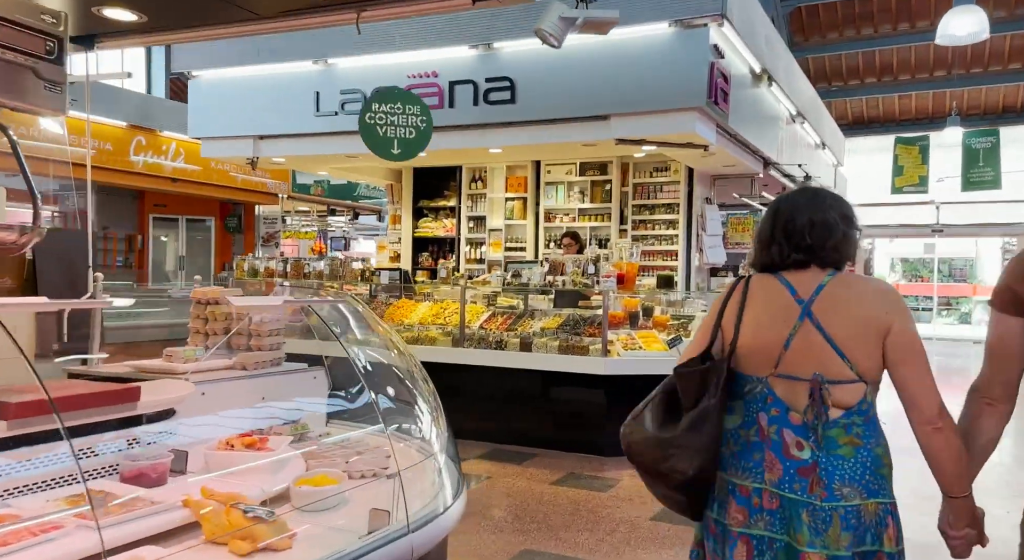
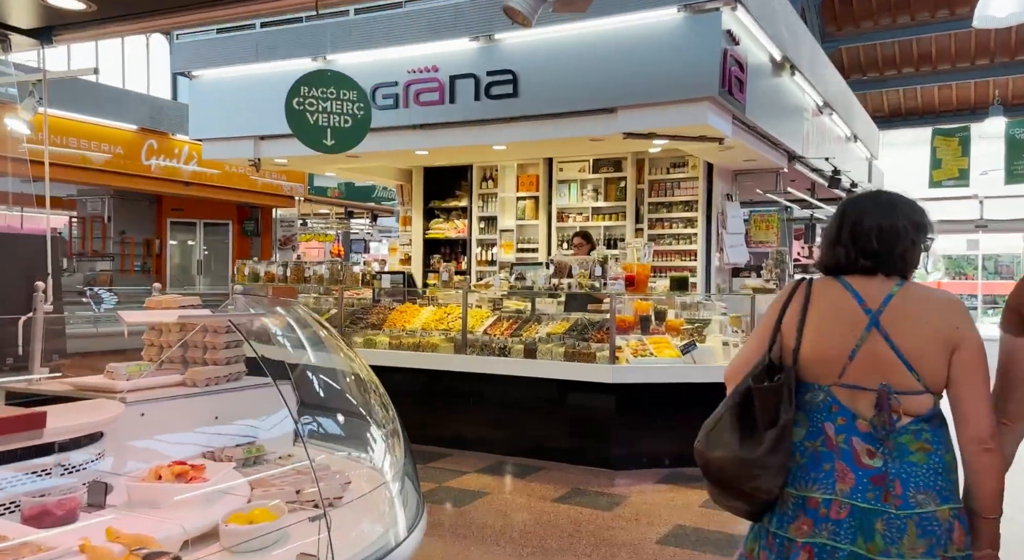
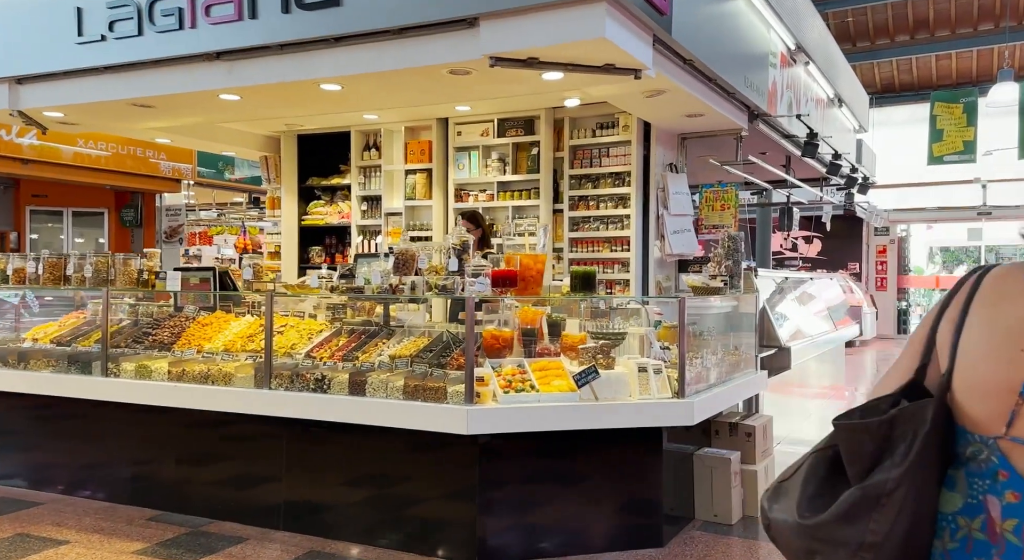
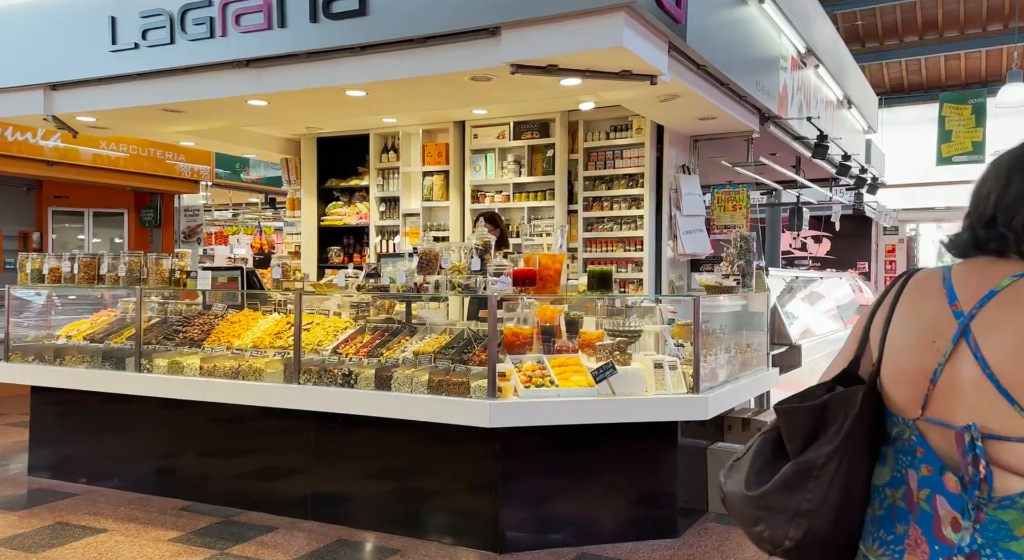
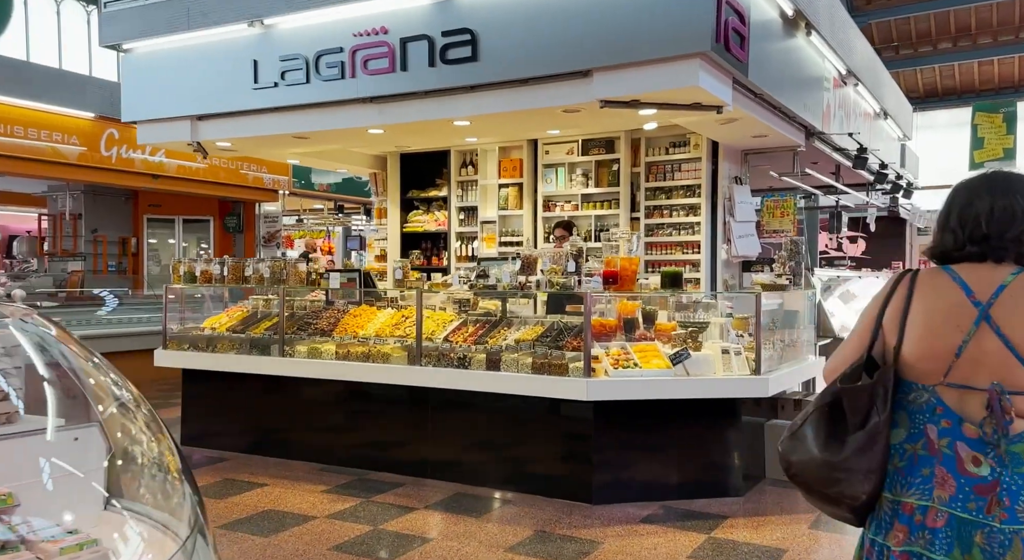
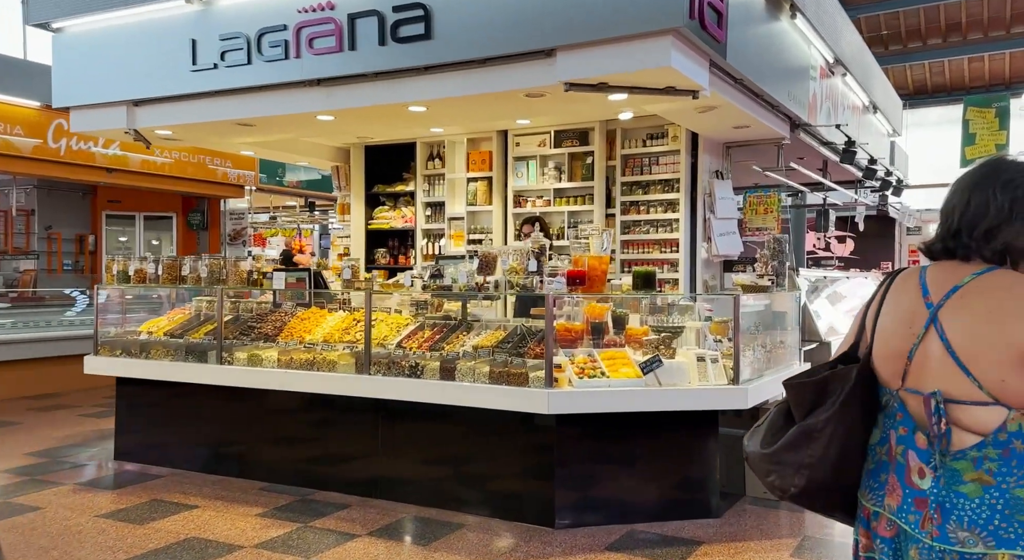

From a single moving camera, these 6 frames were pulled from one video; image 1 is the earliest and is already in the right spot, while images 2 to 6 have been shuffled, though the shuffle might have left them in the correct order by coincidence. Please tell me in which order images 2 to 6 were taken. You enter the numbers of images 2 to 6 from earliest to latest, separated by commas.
2, 5, 6, 4, 3
